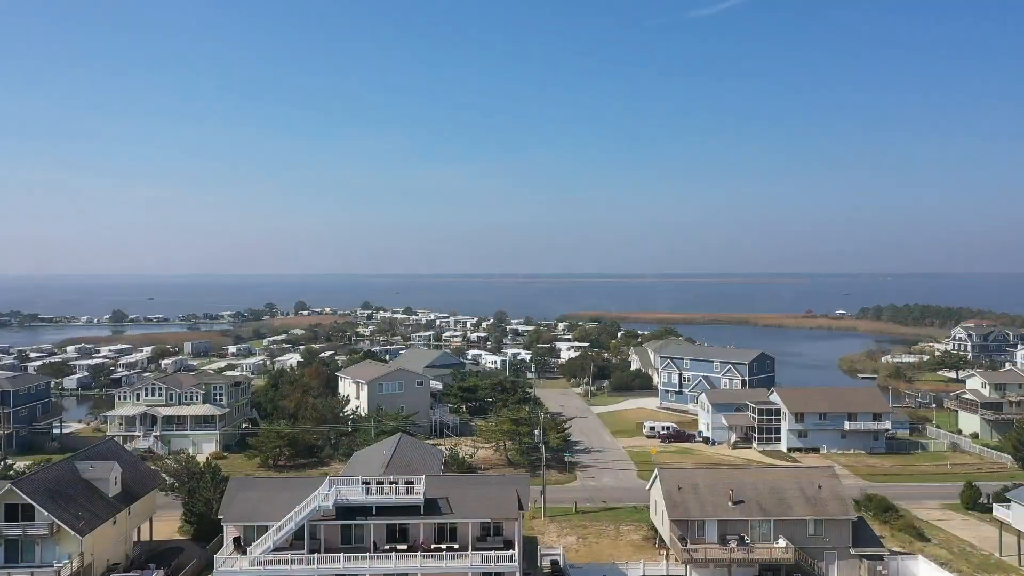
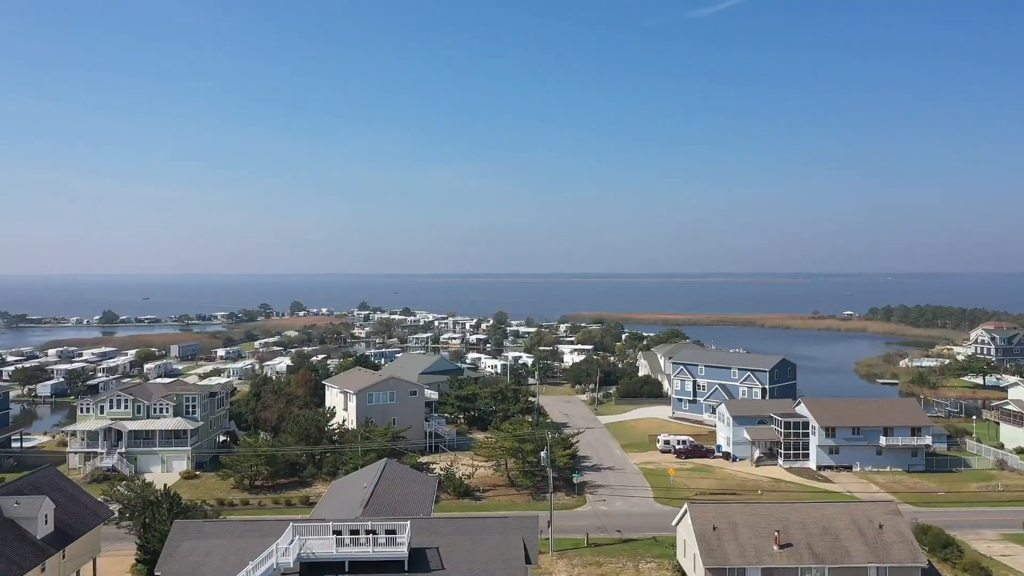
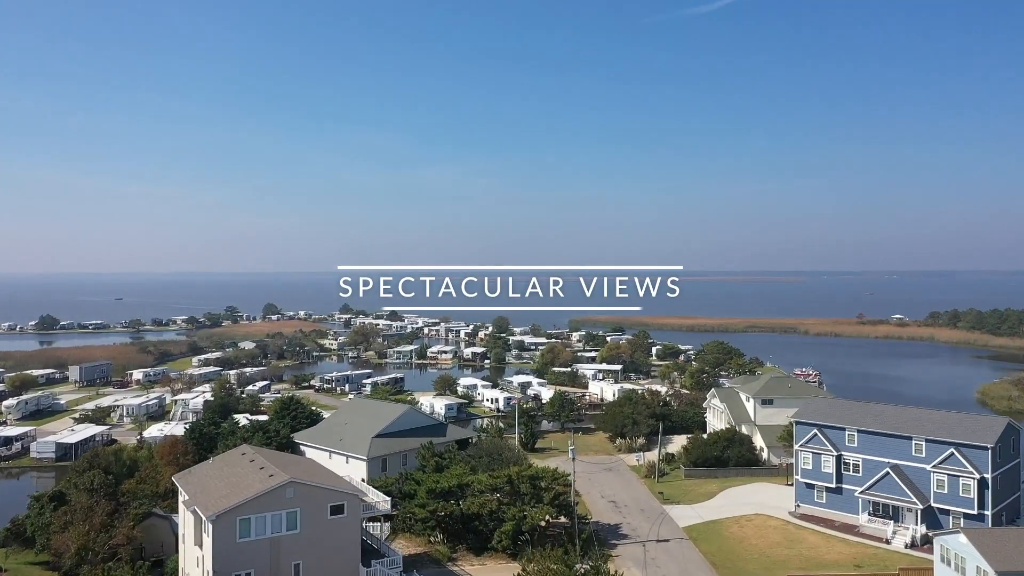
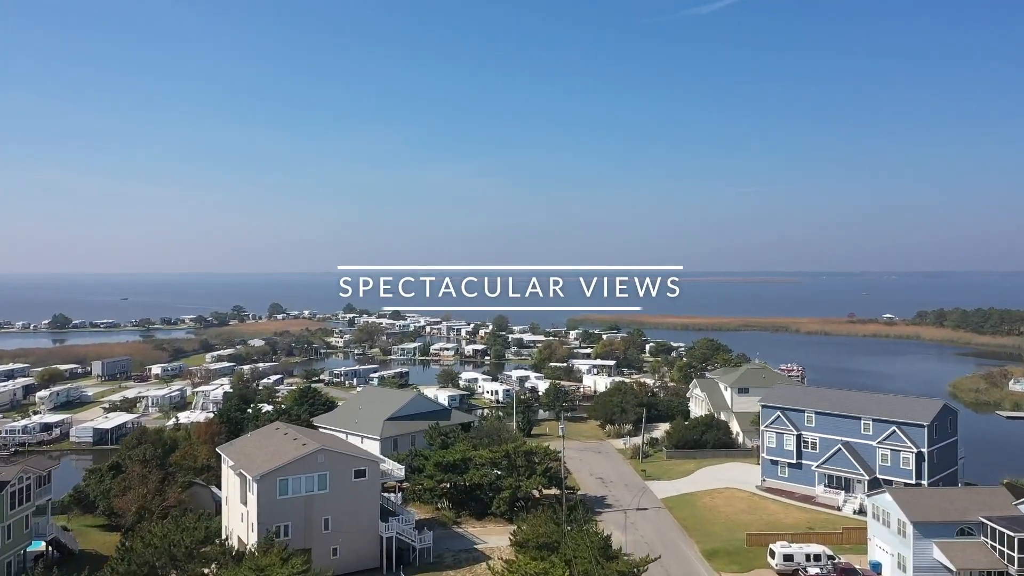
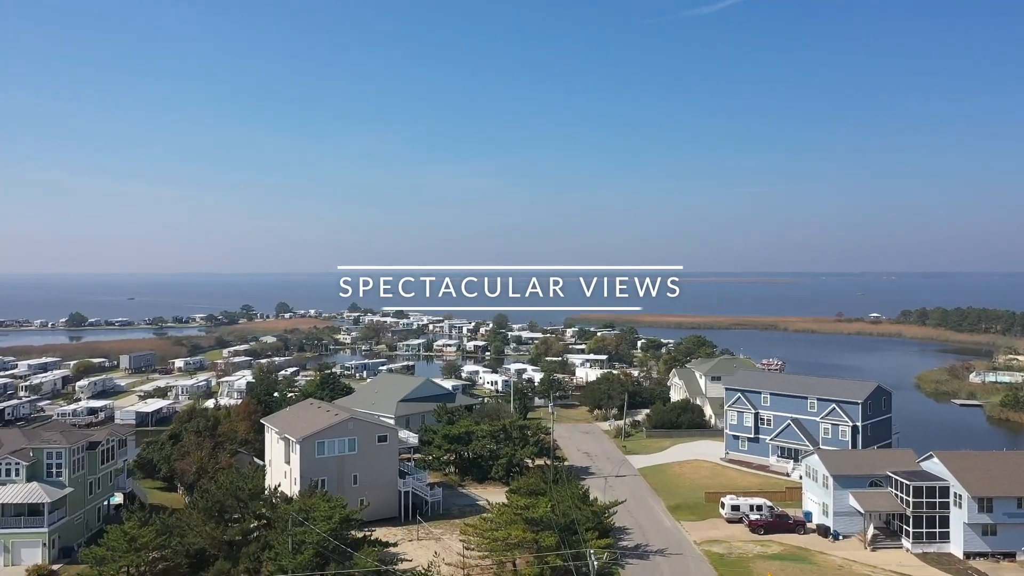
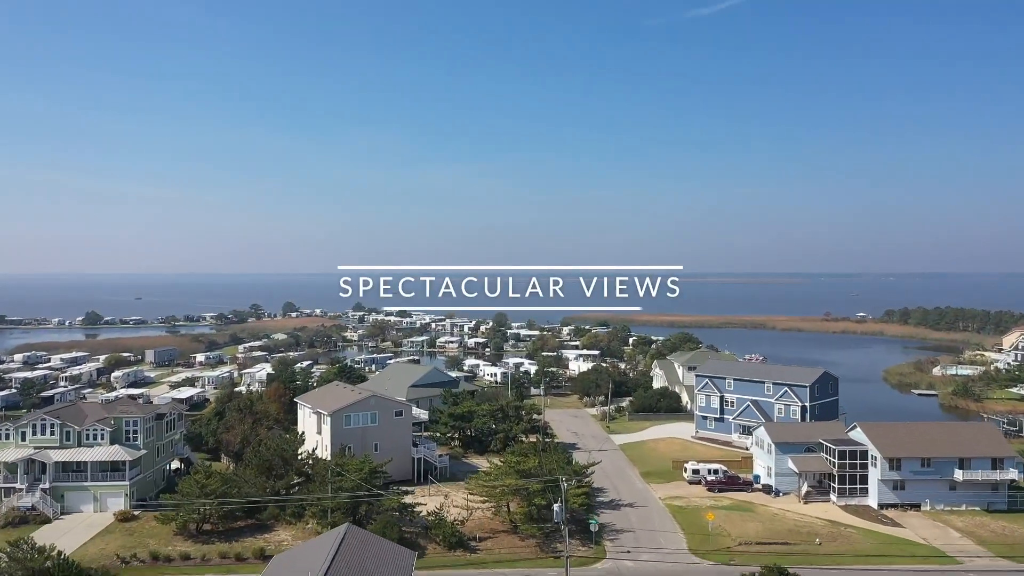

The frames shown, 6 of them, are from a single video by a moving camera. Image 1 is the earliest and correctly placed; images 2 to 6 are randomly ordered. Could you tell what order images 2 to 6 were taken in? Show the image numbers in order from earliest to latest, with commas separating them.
2, 6, 5, 4, 3
